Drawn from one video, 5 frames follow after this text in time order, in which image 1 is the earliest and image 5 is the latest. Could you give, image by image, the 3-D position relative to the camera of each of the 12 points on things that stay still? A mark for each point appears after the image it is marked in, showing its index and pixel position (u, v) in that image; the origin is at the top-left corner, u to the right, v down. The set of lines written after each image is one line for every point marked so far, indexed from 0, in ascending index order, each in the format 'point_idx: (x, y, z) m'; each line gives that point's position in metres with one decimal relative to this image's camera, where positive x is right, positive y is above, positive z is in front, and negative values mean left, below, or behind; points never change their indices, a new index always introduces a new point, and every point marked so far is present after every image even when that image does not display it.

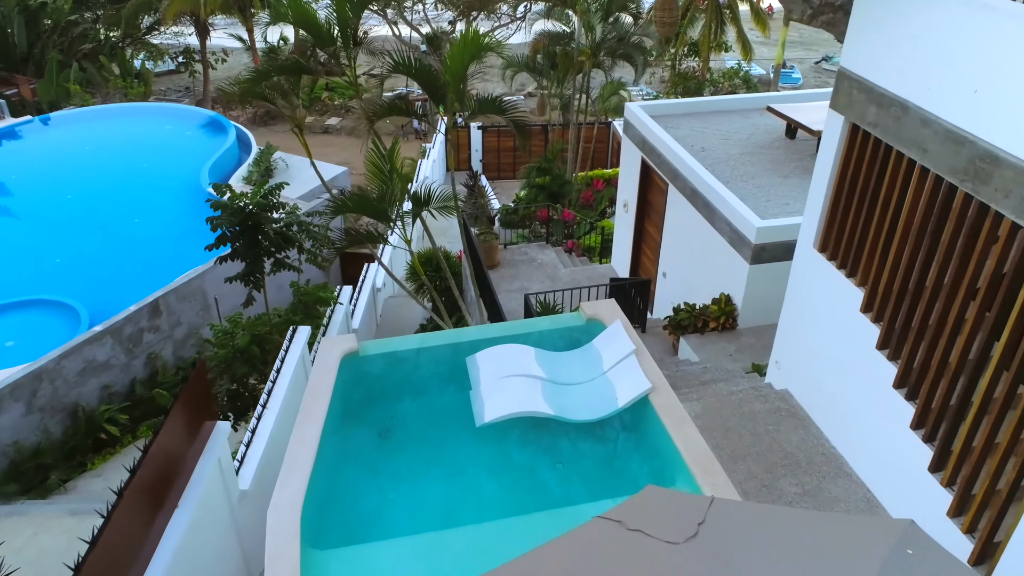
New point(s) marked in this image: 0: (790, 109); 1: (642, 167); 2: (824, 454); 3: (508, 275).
0: (+3.6, +2.3, +9.3) m
1: (+1.8, +1.7, +10.1) m
2: (+2.3, -1.2, +5.2) m
3: (-0.1, +0.2, +11.4) m
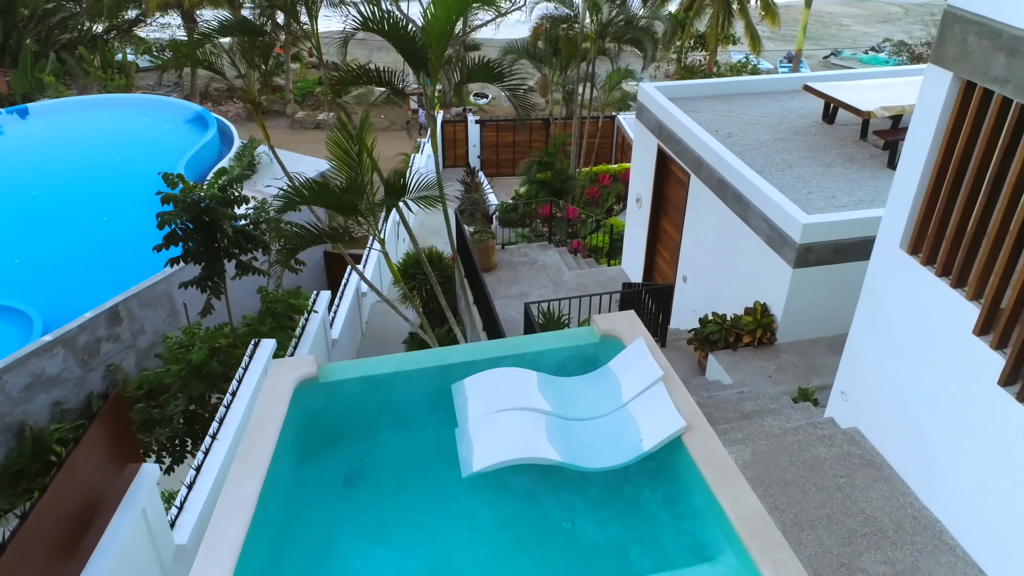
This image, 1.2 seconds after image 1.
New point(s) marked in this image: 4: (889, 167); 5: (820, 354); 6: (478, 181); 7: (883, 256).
0: (+3.6, +2.3, +8.0) m
1: (+1.8, +1.7, +8.9) m
2: (+2.3, -1.3, +4.0) m
3: (-0.1, +0.1, +10.2) m
4: (+4.0, +1.3, +7.5) m
5: (+2.9, -0.6, +6.6) m
6: (-0.6, +2.0, +13.4) m
7: (+2.2, +0.2, +4.4) m
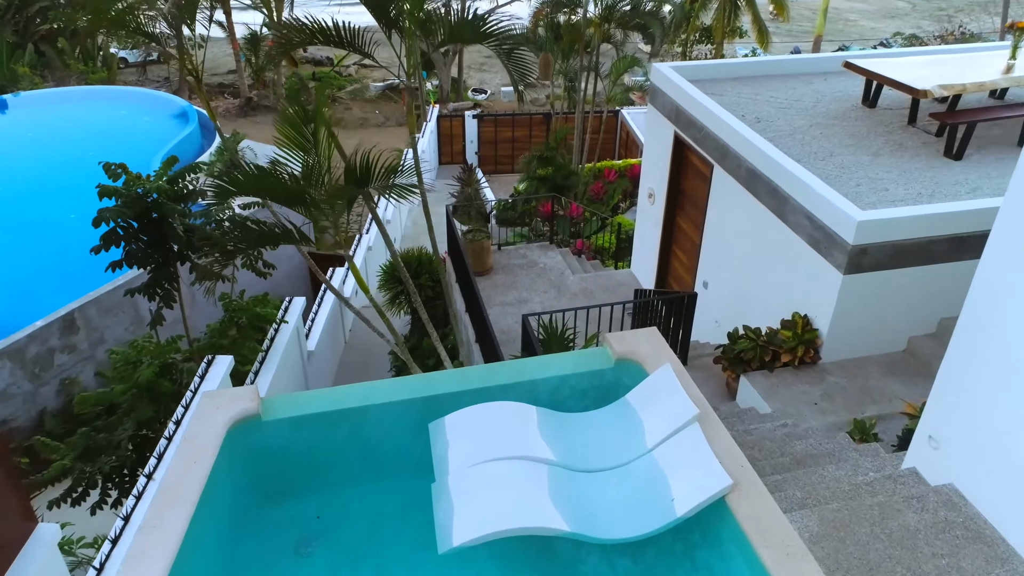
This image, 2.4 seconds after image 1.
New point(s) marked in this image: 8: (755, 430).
0: (+3.5, +2.2, +7.0) m
1: (+1.8, +1.6, +7.9) m
2: (+2.2, -1.4, +3.0) m
3: (-0.1, +0.1, +9.1) m
4: (+3.9, +1.2, +6.4) m
5: (+2.8, -0.7, +5.6) m
6: (-0.7, +2.0, +12.4) m
7: (+2.2, +0.1, +3.3) m
8: (+1.6, -1.0, +4.8) m
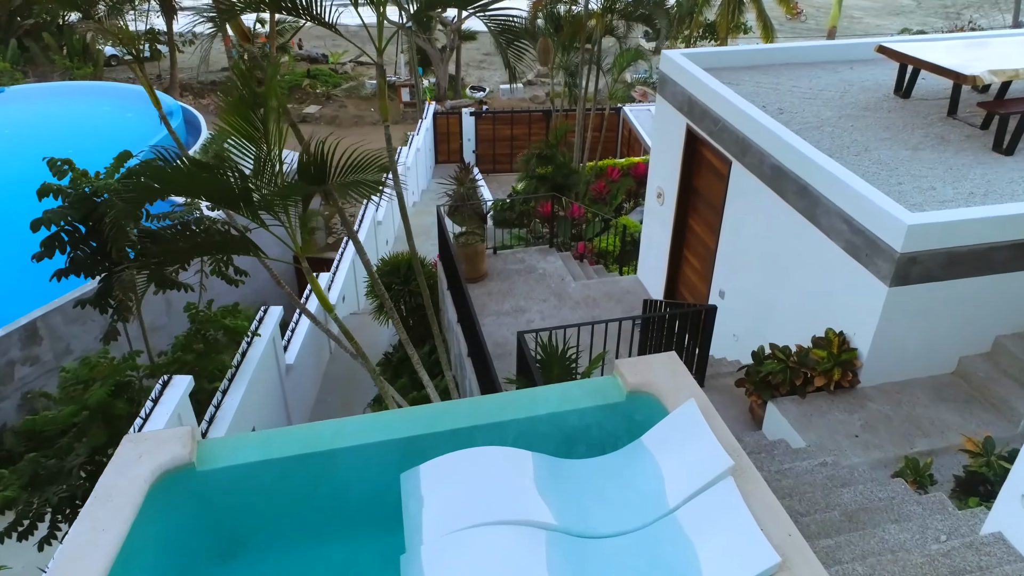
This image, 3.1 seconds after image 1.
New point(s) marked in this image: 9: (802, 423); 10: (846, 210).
0: (+3.5, +2.1, +6.3) m
1: (+1.7, +1.5, +7.1) m
2: (+2.2, -1.5, +2.3) m
3: (-0.2, 0.0, +8.4) m
4: (+3.9, +1.1, +5.7) m
5: (+2.8, -0.8, +4.8) m
6: (-0.7, +1.9, +11.7) m
7: (+2.2, 0.0, +2.6) m
8: (+1.6, -1.0, +4.1) m
9: (+1.9, -0.9, +4.7) m
10: (+2.3, +0.5, +4.8) m
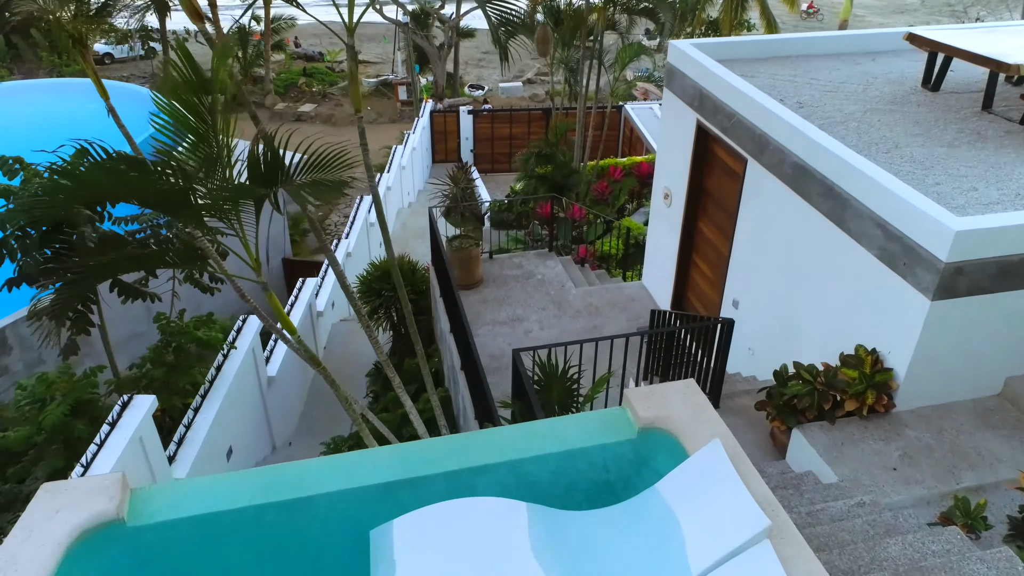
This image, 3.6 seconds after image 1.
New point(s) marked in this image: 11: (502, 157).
0: (+3.5, +2.0, +5.8) m
1: (+1.7, +1.4, +6.6) m
2: (+2.2, -1.5, +1.7) m
3: (-0.2, -0.1, +7.9) m
4: (+3.8, +1.0, +5.2) m
5: (+2.8, -0.9, +4.3) m
6: (-0.8, +1.8, +11.2) m
7: (+2.1, 0.0, +2.1) m
8: (+1.6, -1.1, +3.6) m
9: (+1.9, -1.0, +4.2) m
10: (+2.2, +0.4, +4.3) m
11: (-0.3, +3.3, +17.9) m
